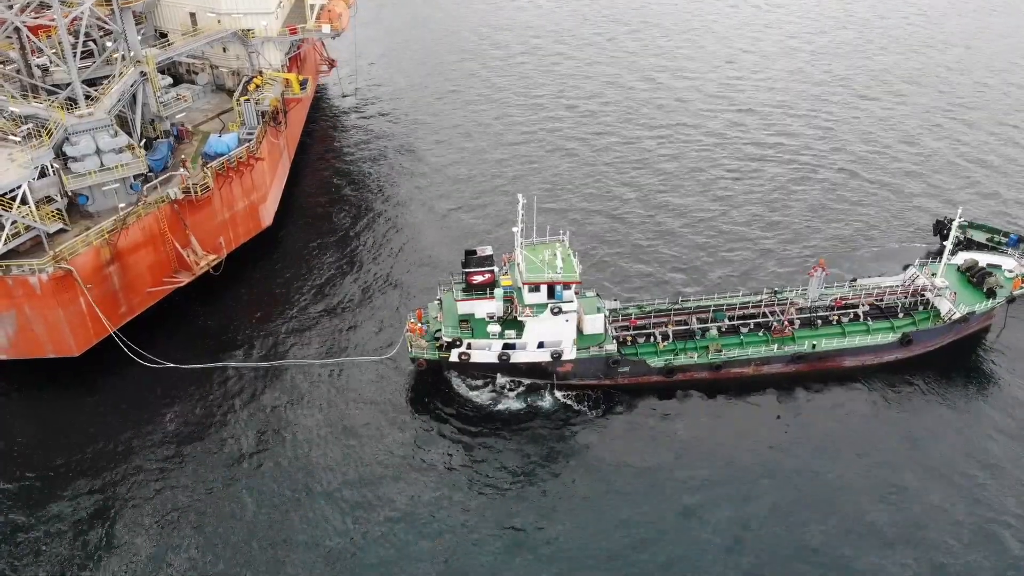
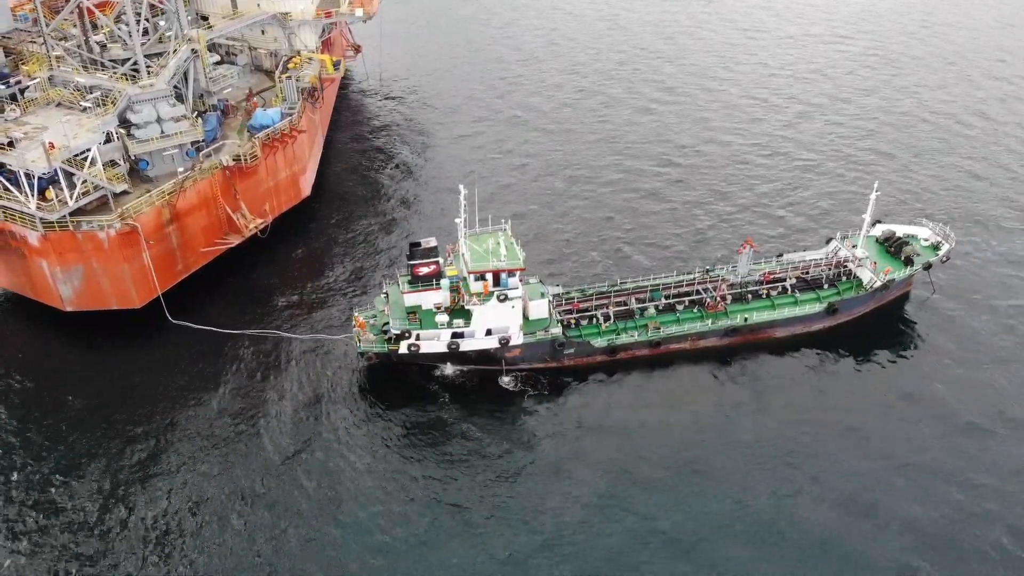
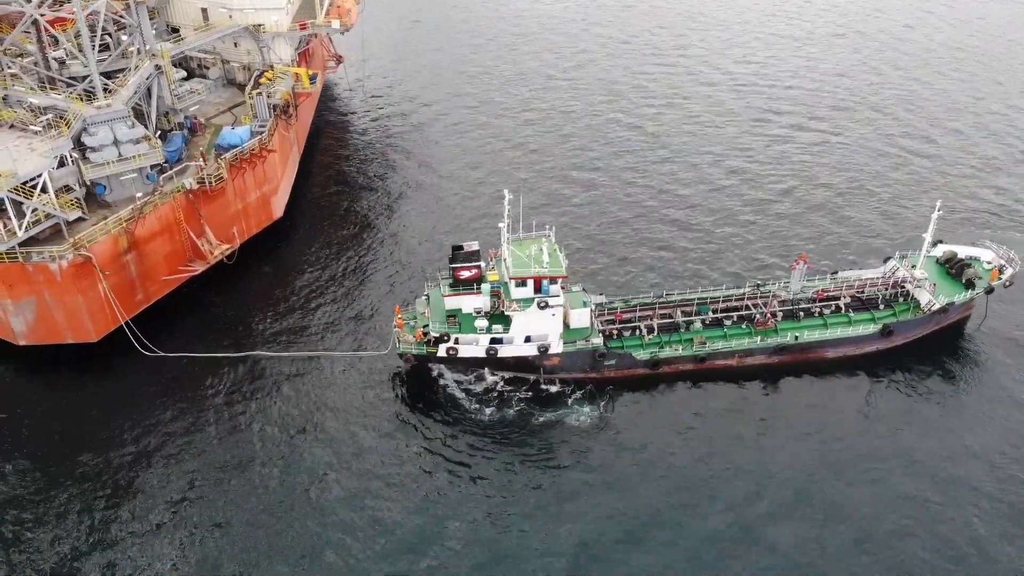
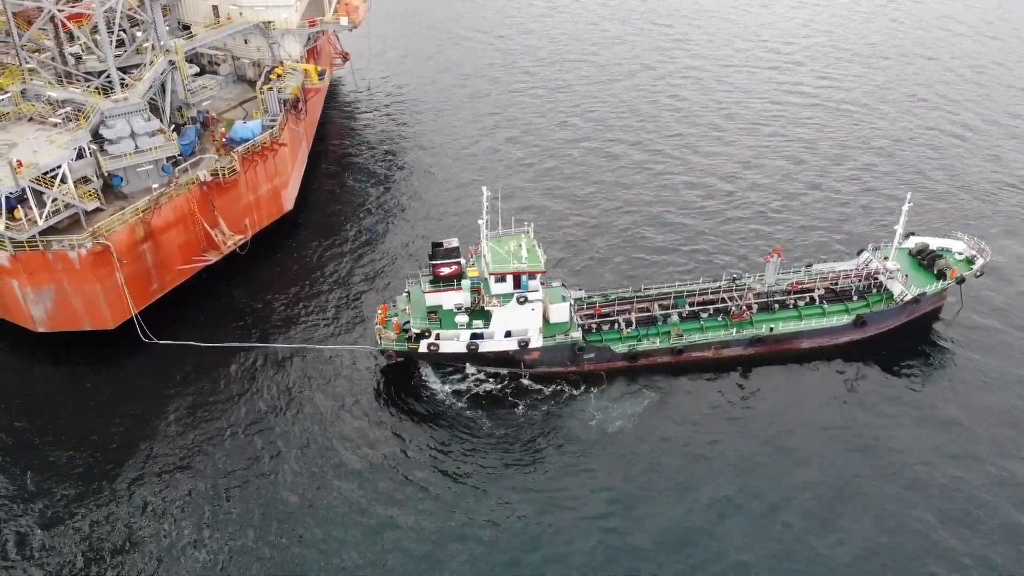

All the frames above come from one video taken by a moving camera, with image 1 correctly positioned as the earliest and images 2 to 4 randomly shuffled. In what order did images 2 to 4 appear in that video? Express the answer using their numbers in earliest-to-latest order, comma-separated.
3, 4, 2
